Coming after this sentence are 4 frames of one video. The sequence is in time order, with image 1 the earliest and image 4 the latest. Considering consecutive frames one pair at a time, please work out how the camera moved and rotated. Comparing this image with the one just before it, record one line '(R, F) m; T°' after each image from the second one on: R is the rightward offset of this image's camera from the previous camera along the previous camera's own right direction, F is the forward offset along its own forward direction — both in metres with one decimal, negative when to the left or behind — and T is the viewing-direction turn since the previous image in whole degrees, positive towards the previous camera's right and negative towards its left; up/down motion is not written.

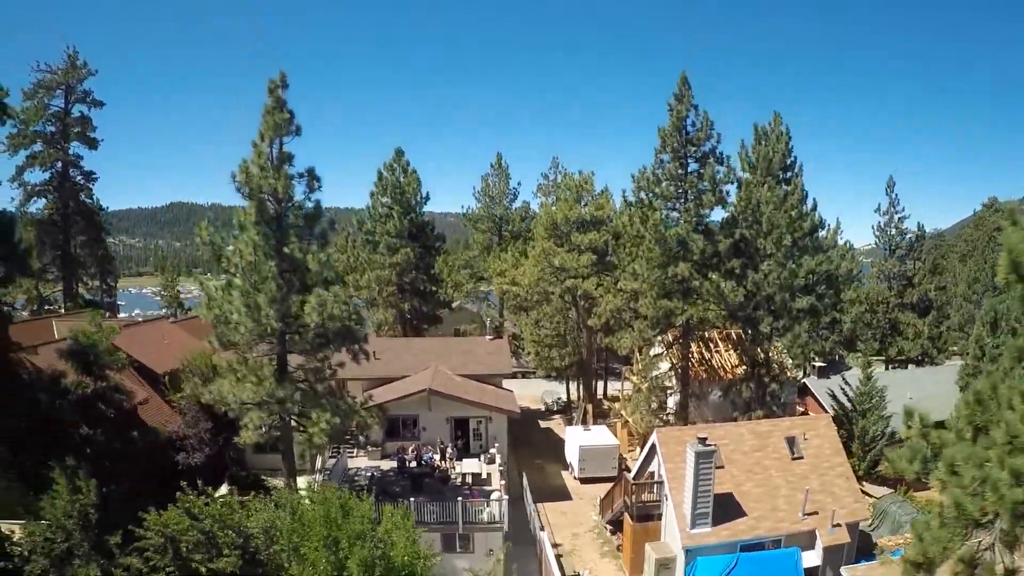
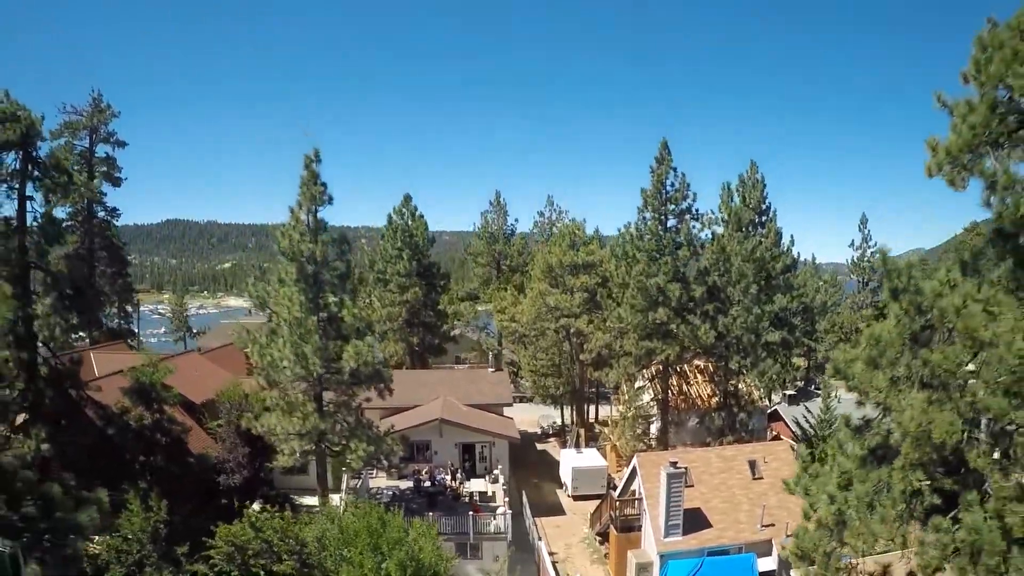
(-0.2, -2.4) m; 0°
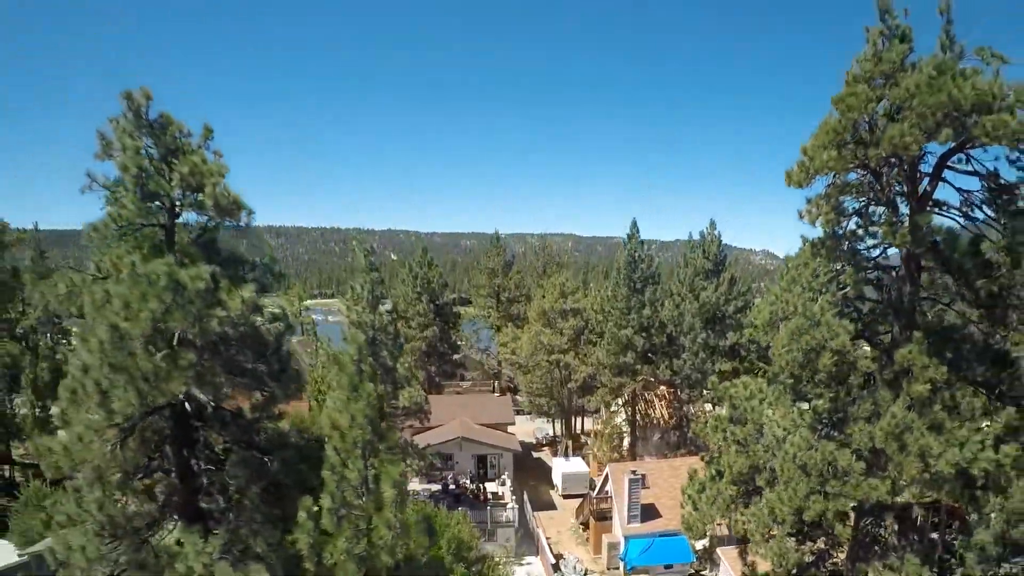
(-0.5, -5.5) m; +1°
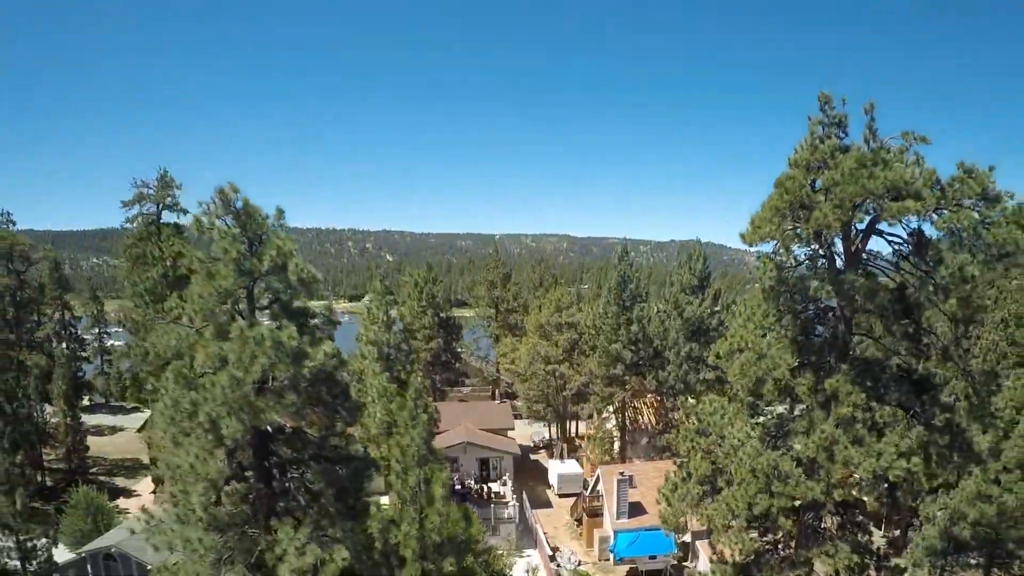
(-0.2, -2.3) m; 0°
